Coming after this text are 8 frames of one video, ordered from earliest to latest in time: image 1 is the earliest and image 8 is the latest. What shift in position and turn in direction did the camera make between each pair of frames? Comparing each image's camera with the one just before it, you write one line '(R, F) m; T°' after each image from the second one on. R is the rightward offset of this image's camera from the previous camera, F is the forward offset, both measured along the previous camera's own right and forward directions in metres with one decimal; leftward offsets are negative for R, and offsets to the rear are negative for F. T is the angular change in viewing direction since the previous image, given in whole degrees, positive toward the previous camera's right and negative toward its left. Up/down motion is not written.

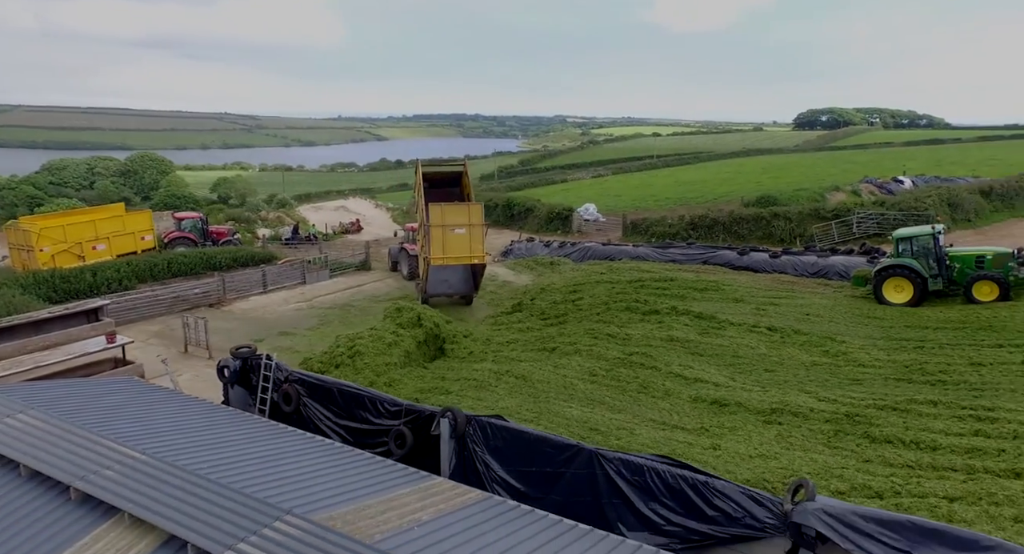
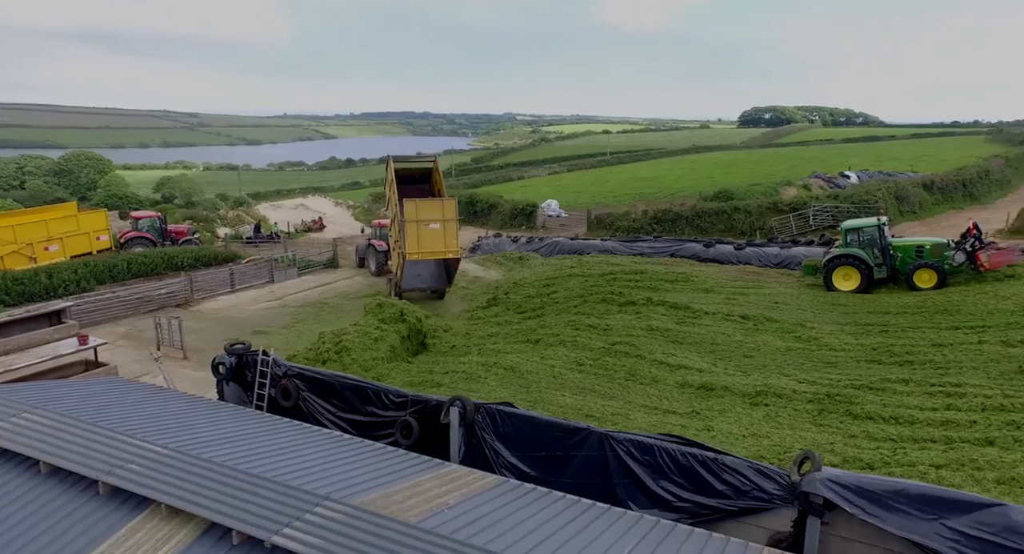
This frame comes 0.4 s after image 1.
(-0.5, -0.1) m; +4°
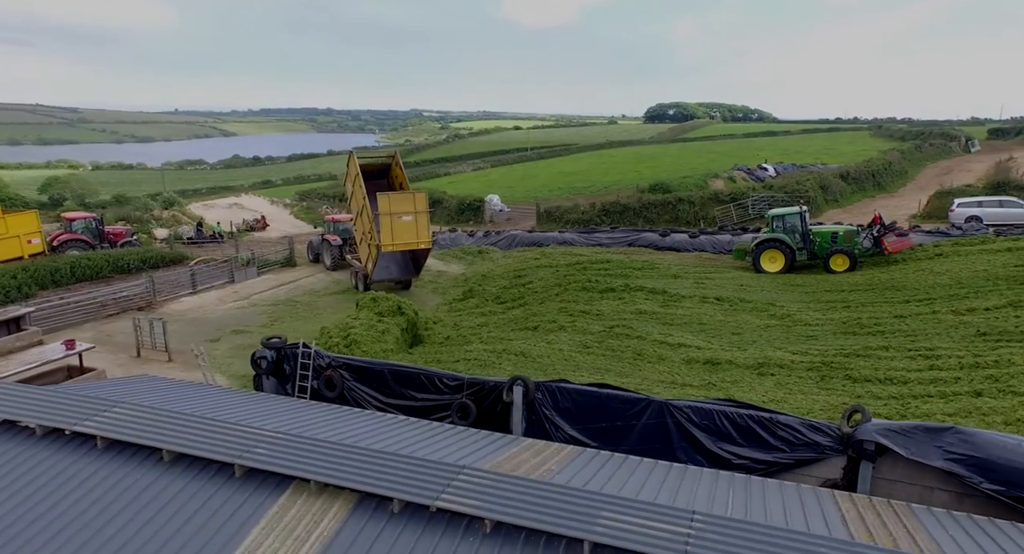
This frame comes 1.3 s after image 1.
(-1.4, -0.3) m; +7°
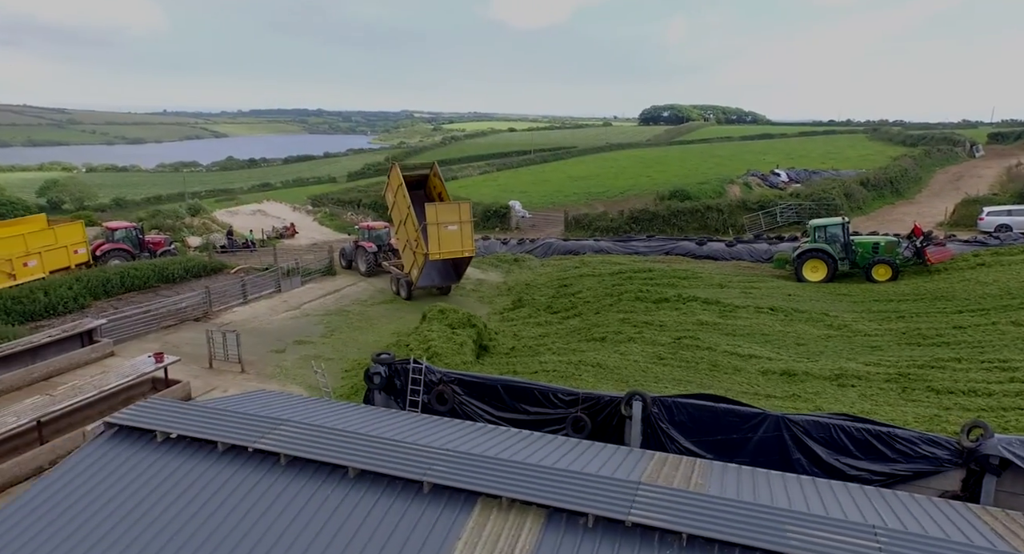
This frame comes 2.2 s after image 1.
(-1.3, -0.3) m; 0°
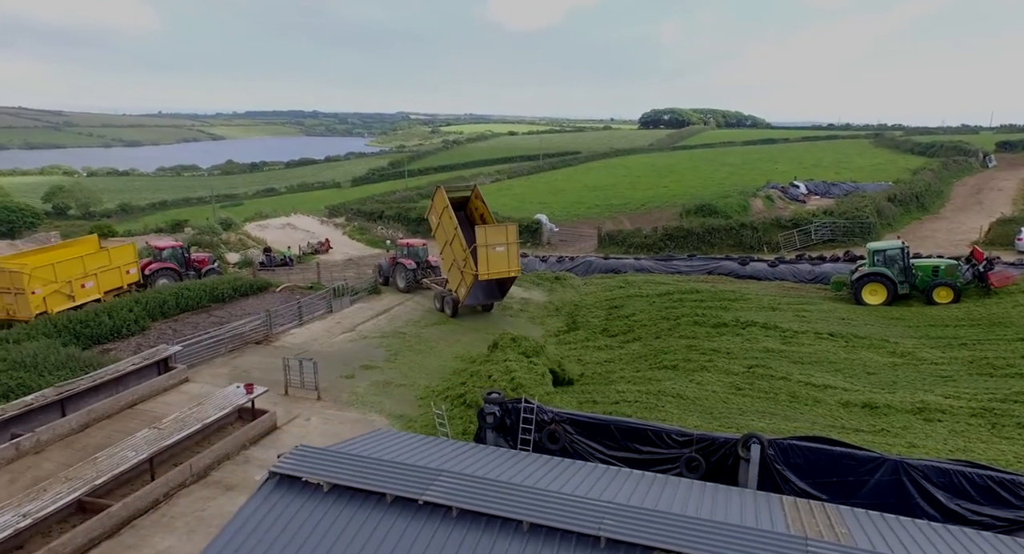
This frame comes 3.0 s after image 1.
(-1.3, -0.2) m; 0°
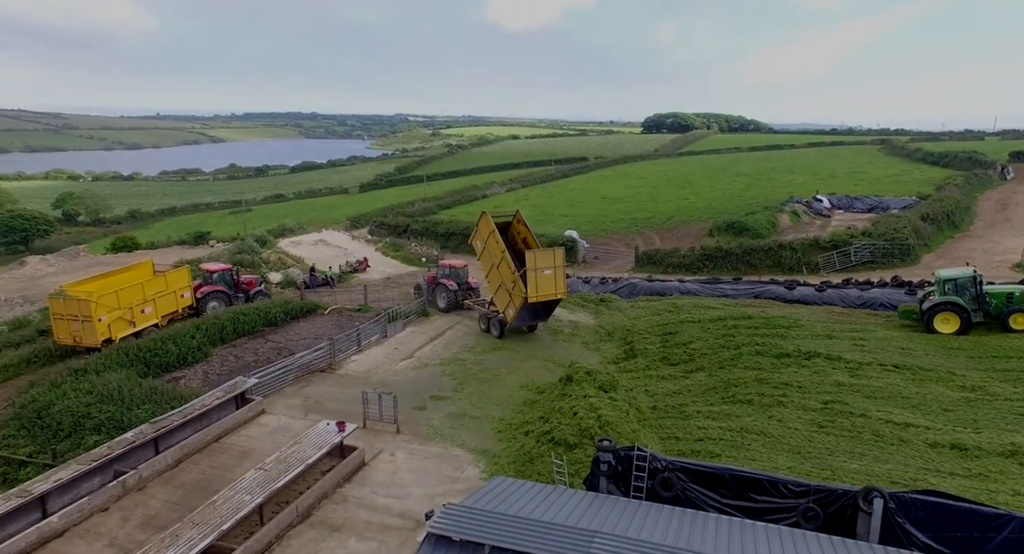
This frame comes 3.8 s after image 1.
(-1.4, -0.2) m; 0°
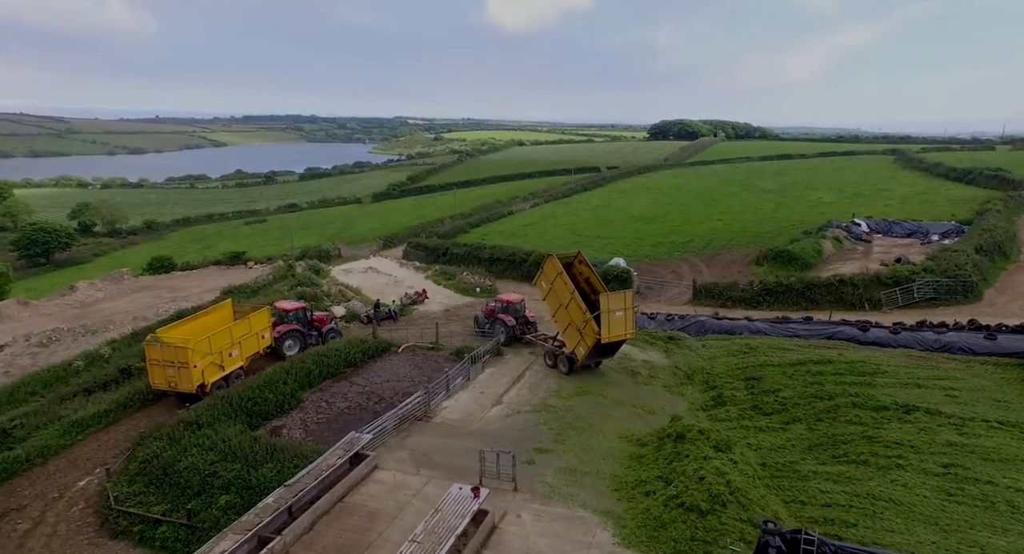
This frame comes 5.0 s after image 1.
(-2.1, -0.2) m; 0°
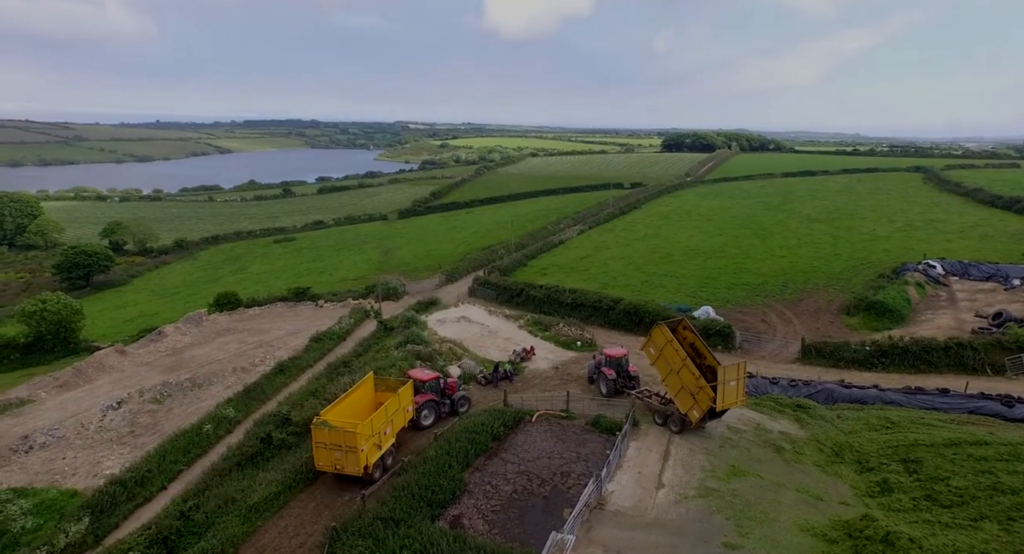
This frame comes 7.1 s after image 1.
(-4.0, -0.2) m; -1°
